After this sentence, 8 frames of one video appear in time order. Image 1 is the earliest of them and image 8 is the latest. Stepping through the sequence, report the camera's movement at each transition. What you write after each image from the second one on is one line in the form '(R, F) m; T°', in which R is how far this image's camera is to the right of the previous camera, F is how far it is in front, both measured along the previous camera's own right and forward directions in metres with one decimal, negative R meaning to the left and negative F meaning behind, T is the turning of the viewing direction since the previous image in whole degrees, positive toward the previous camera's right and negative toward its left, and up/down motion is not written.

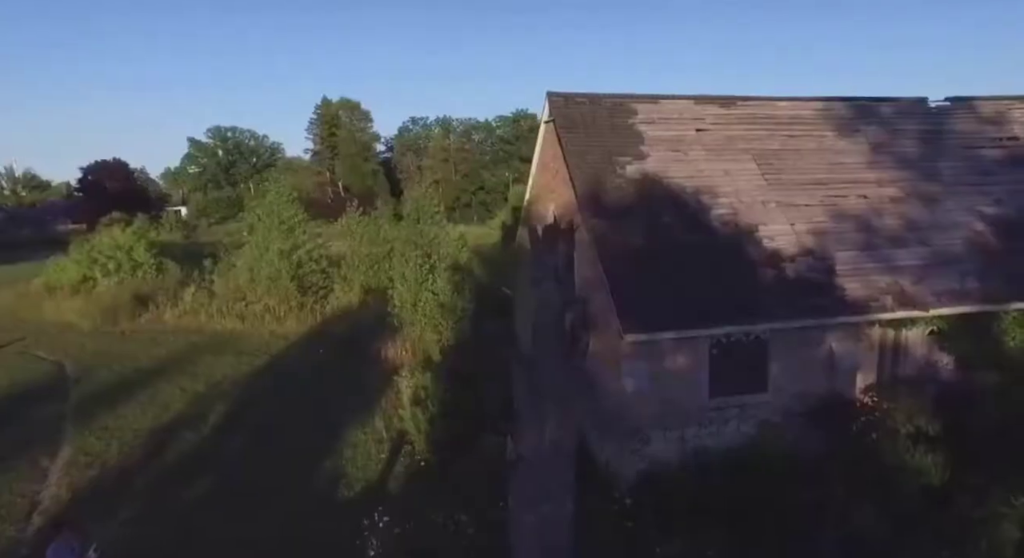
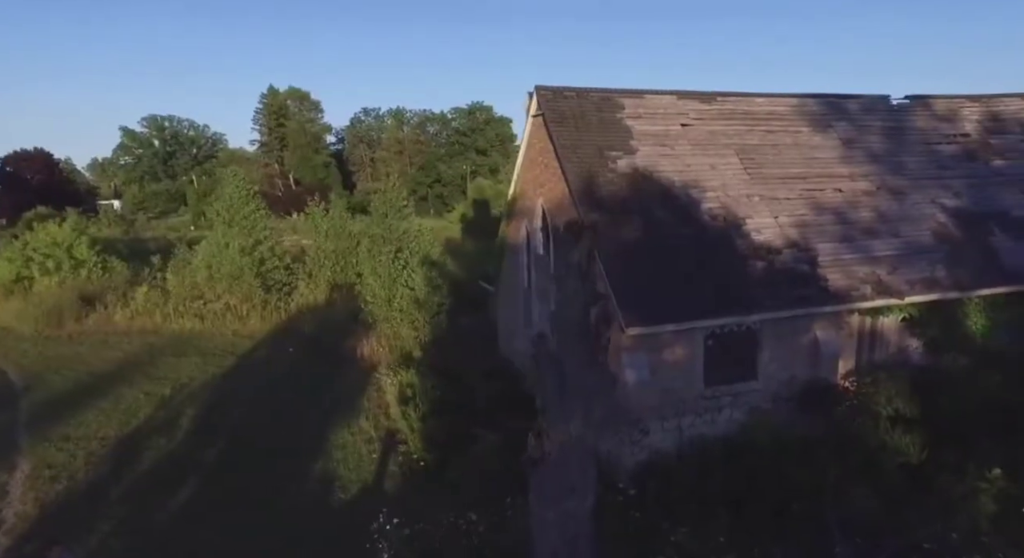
(-1.1, 0.0) m; +5°
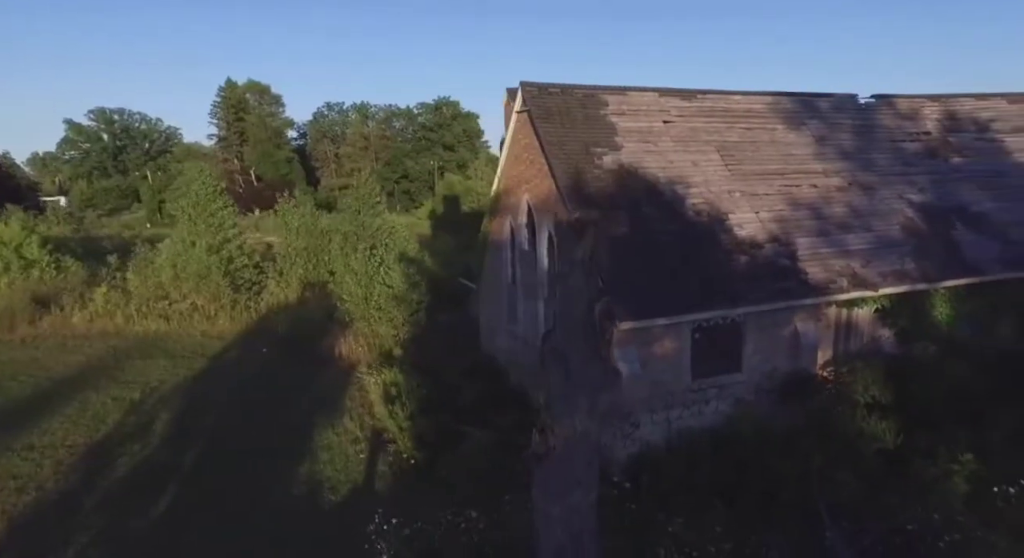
(-0.6, 0.0) m; +4°
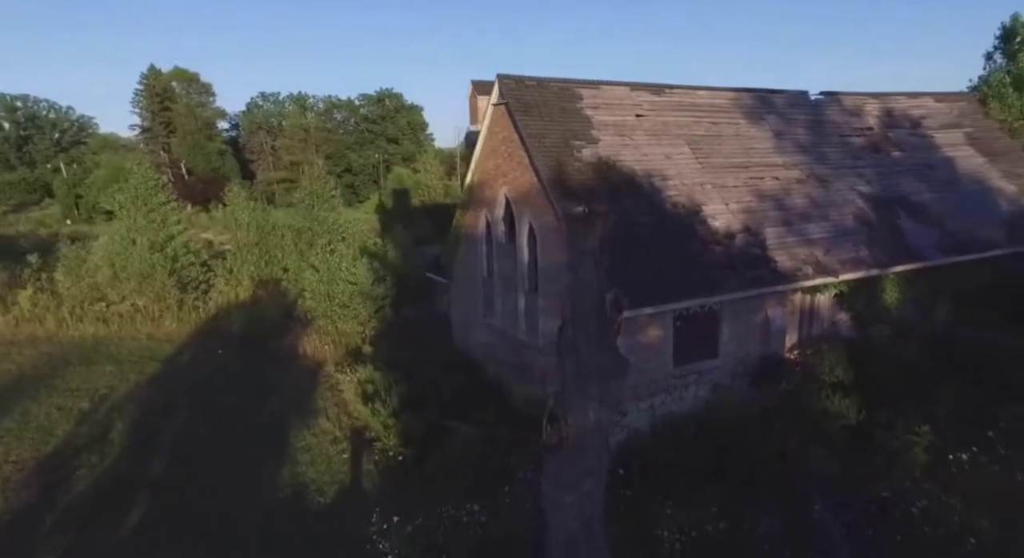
(-1.1, 0.0) m; +6°
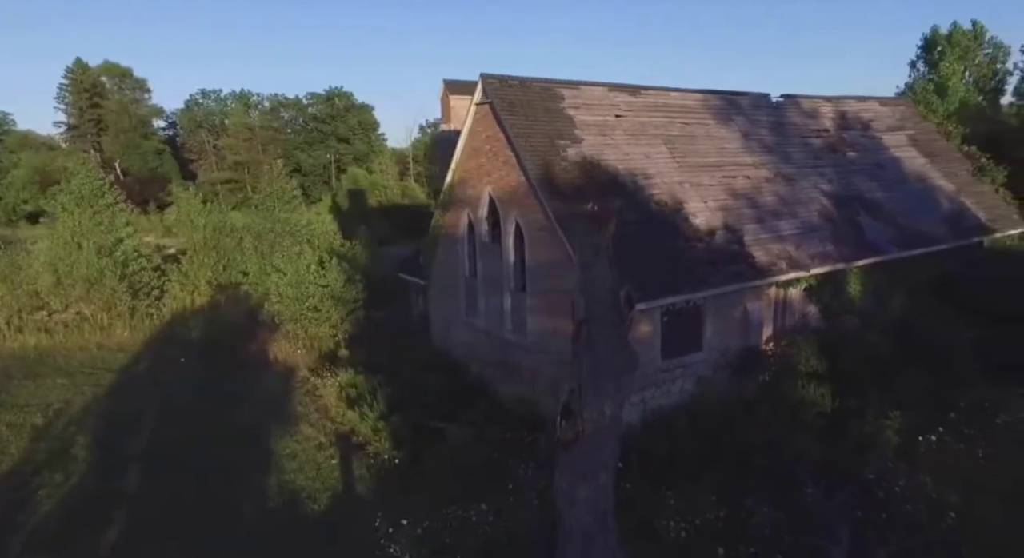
(-1.1, 0.0) m; +5°
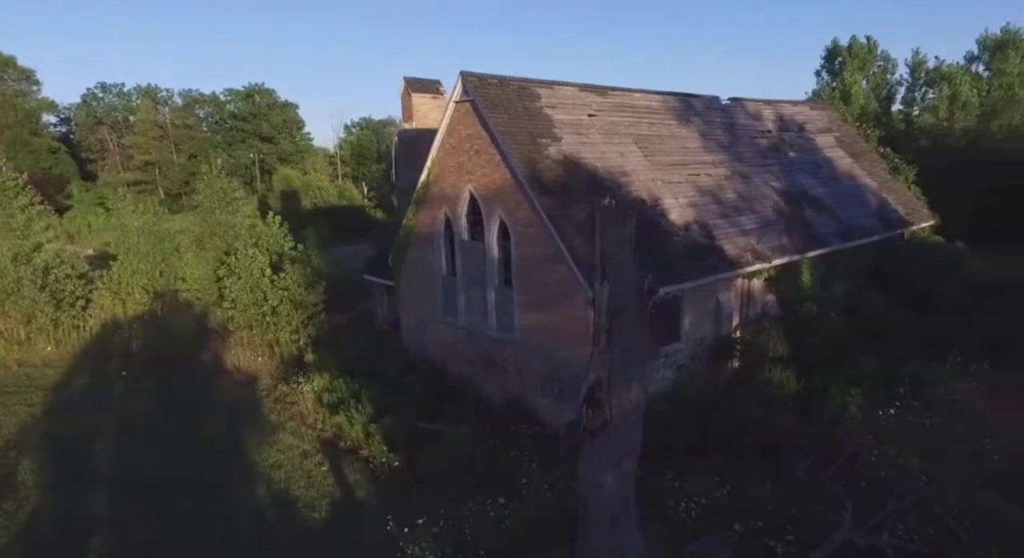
(-1.8, +0.1) m; +8°
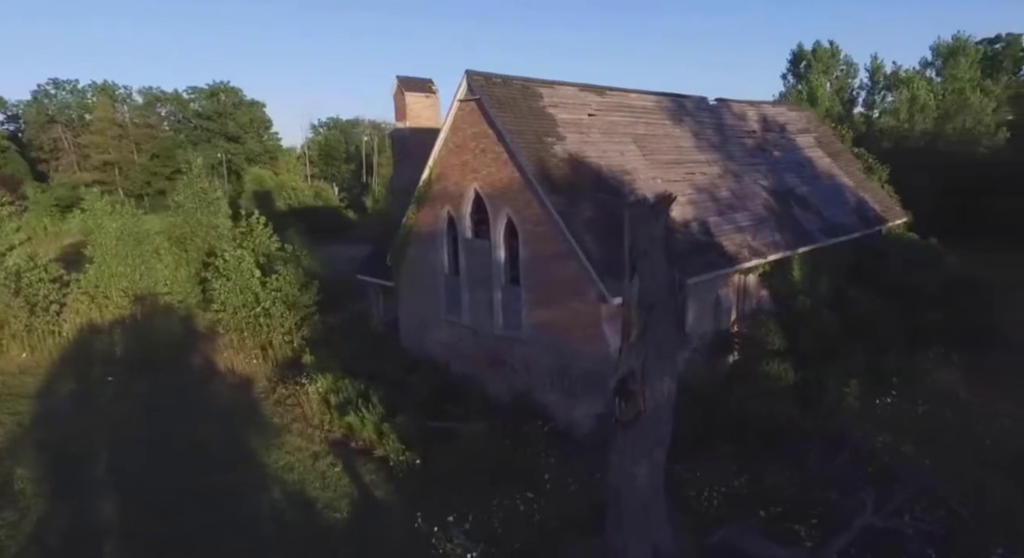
(-1.2, 0.0) m; +4°
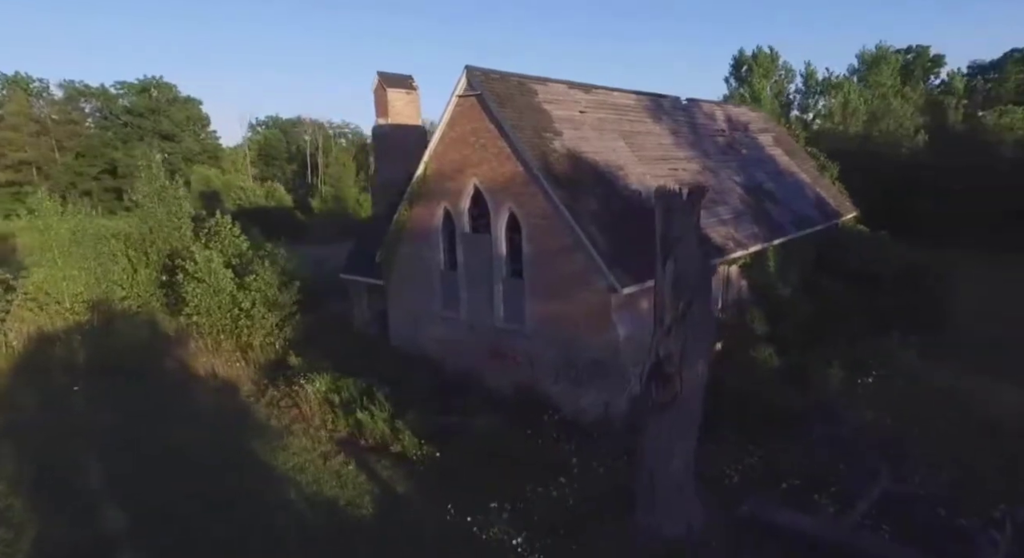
(-1.8, +0.1) m; +7°
